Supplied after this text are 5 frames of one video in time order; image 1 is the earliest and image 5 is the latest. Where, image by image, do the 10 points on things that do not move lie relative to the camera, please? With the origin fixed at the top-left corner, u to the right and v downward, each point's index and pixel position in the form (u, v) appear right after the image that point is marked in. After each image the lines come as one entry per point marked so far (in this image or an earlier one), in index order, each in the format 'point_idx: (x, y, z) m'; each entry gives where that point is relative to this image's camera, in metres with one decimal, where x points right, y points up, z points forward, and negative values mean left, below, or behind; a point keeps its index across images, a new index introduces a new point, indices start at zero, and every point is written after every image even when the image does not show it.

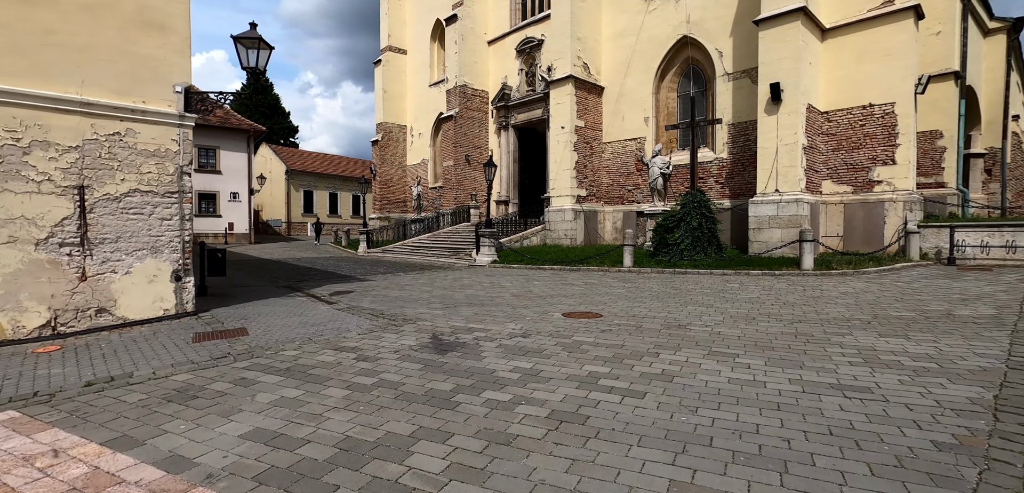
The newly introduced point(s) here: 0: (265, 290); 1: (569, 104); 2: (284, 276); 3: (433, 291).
0: (-5.1, -0.9, +10.1) m
1: (+2.2, +5.4, +18.9) m
2: (-5.8, -0.8, +12.6) m
3: (-1.6, -0.9, +9.9) m
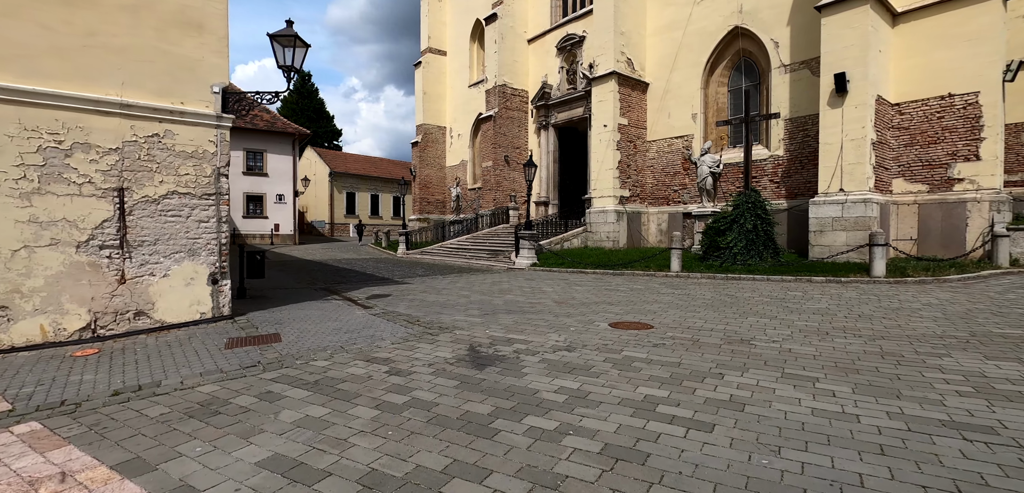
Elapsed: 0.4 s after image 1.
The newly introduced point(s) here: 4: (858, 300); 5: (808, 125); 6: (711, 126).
0: (-4.2, -0.9, +10.0) m
1: (+3.7, +5.3, +18.2) m
2: (-4.8, -0.8, +12.5) m
3: (-0.8, -1.0, +9.5) m
4: (+5.8, -0.9, +8.2) m
5: (+9.0, +3.7, +14.9) m
6: (+7.2, +4.3, +17.7) m
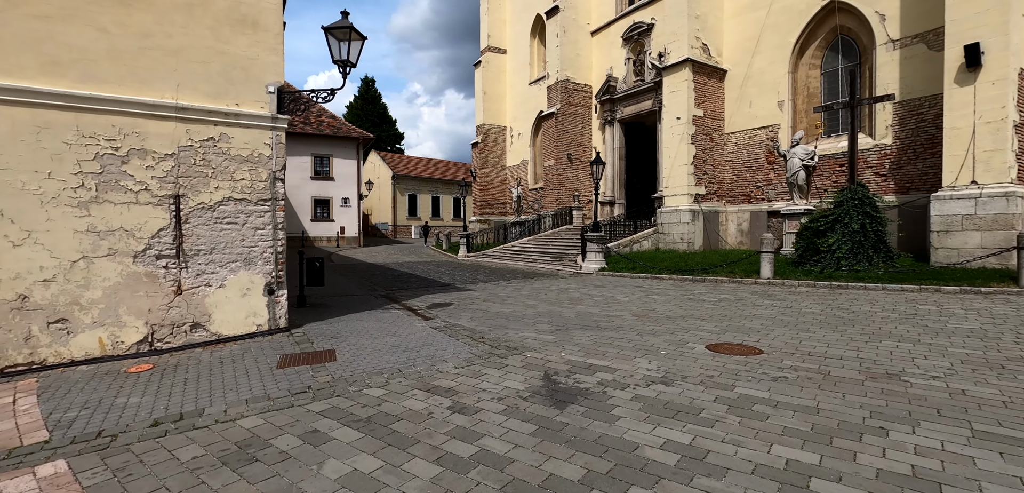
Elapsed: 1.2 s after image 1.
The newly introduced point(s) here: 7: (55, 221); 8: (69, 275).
0: (-2.9, -1.1, +9.6) m
1: (+5.9, +5.3, +16.8) m
2: (-3.2, -0.9, +12.1) m
3: (+0.5, -1.1, +8.7) m
4: (+6.8, -1.0, +6.6) m
5: (+10.8, +3.6, +12.8) m
6: (+9.3, +4.3, +15.9) m
7: (-5.2, +0.3, +5.6) m
8: (-5.1, -0.3, +5.7) m
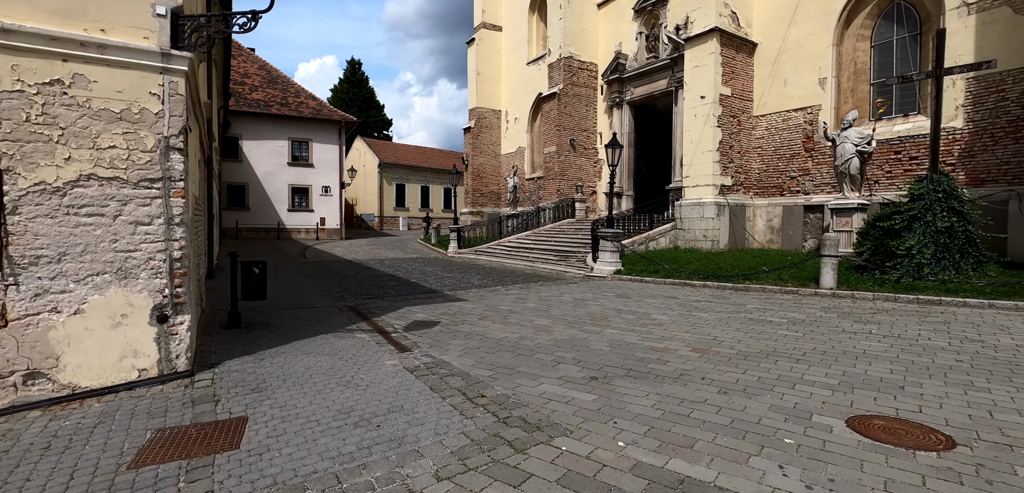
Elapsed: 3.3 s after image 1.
0: (-2.8, -1.1, +7.3) m
1: (+5.9, +5.3, +14.5) m
2: (-3.1, -0.9, +9.8) m
3: (+0.5, -1.1, +6.4) m
4: (+7.0, -1.1, +4.5) m
5: (+10.8, +3.5, +10.7) m
6: (+9.3, +4.3, +13.8) m
7: (-5.1, +0.3, +3.3) m
8: (-5.0, -0.4, +3.4) m
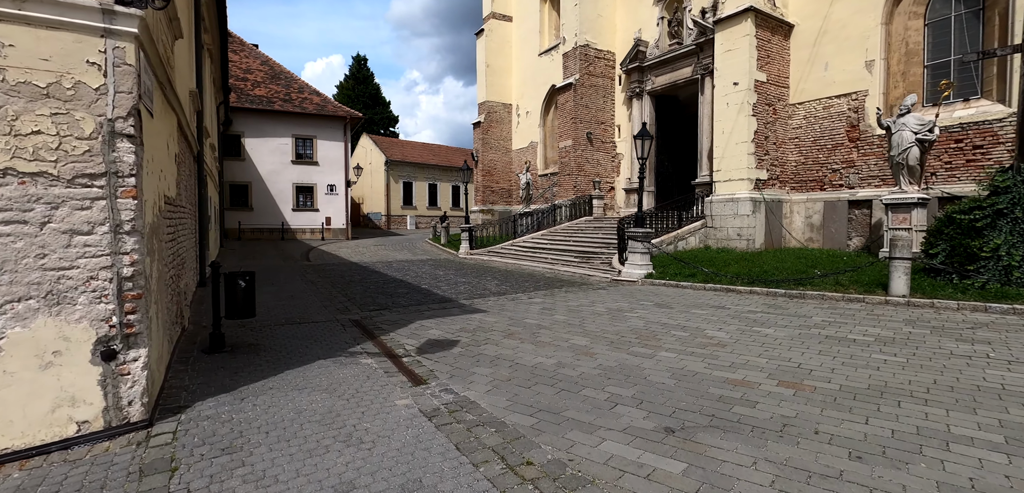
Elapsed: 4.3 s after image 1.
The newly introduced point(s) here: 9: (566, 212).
0: (-2.4, -1.1, +6.3) m
1: (+6.3, +5.3, +13.3) m
2: (-2.7, -1.0, +8.8) m
3: (+0.9, -1.2, +5.3) m
4: (+7.3, -1.1, +3.4) m
5: (+11.2, +3.6, +9.5) m
6: (+9.7, +4.3, +12.5) m
7: (-4.8, +0.1, +2.3) m
8: (-4.7, -0.5, +2.4) m
9: (+2.1, +1.4, +19.5) m
